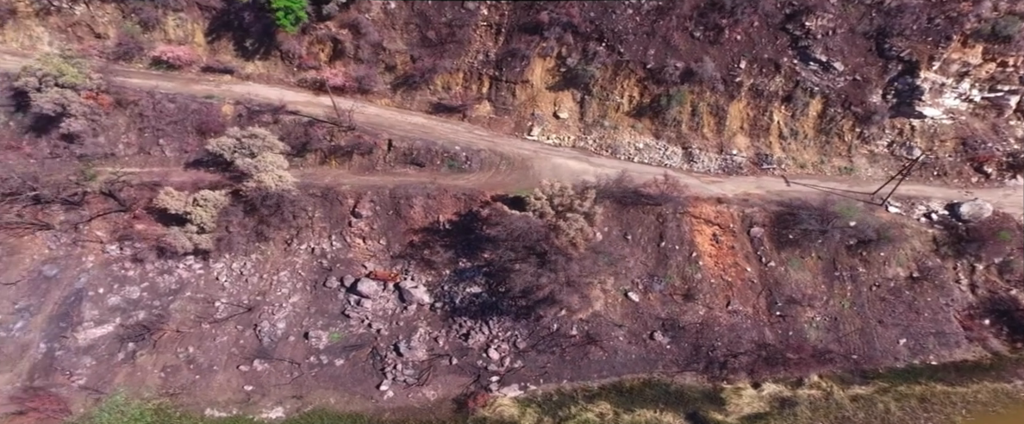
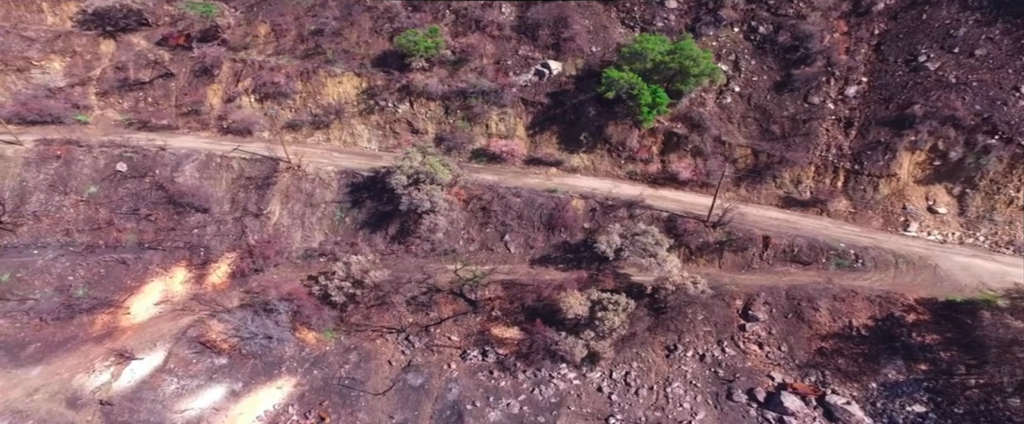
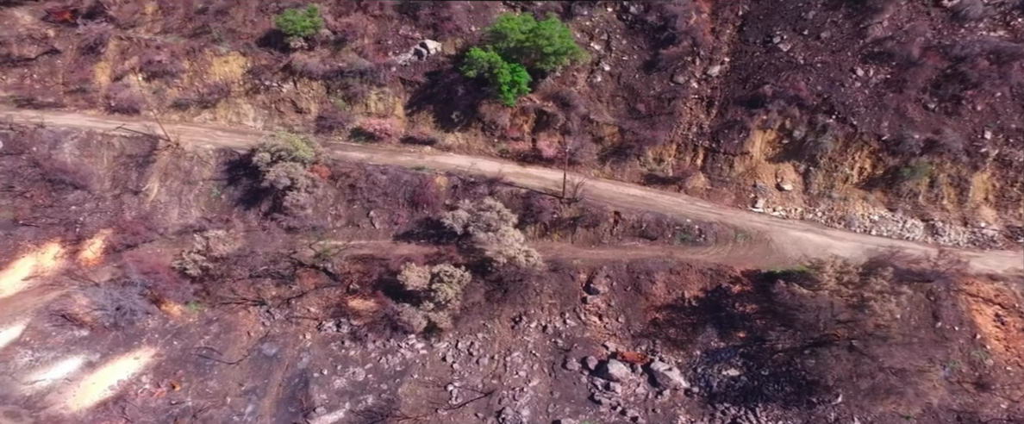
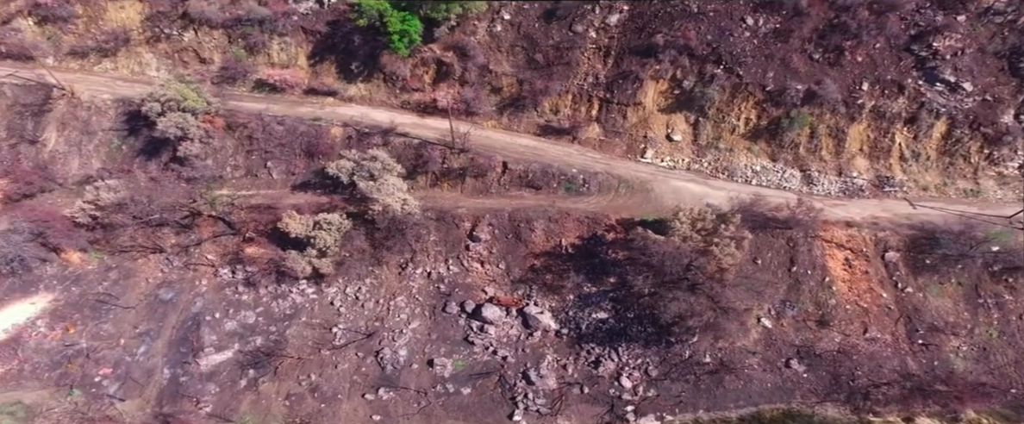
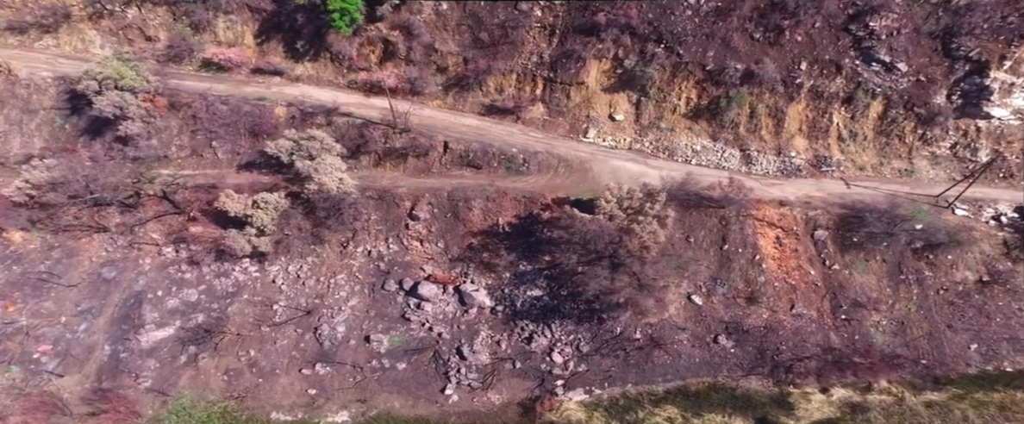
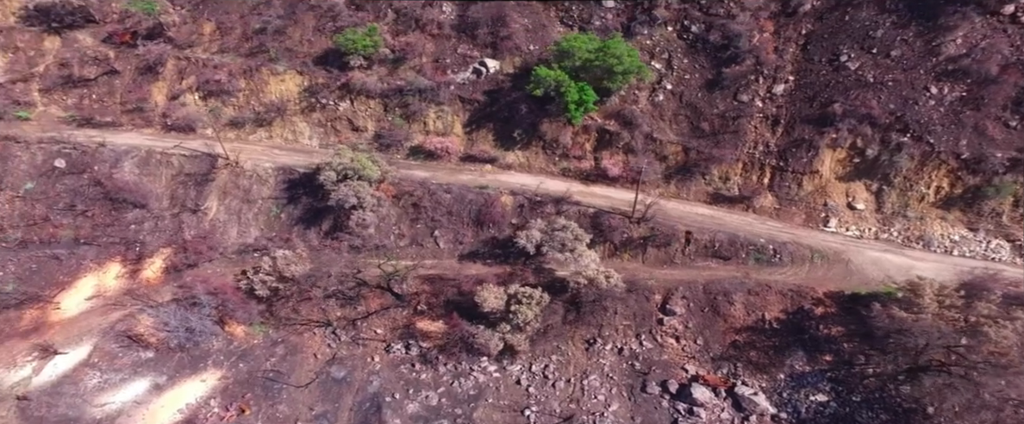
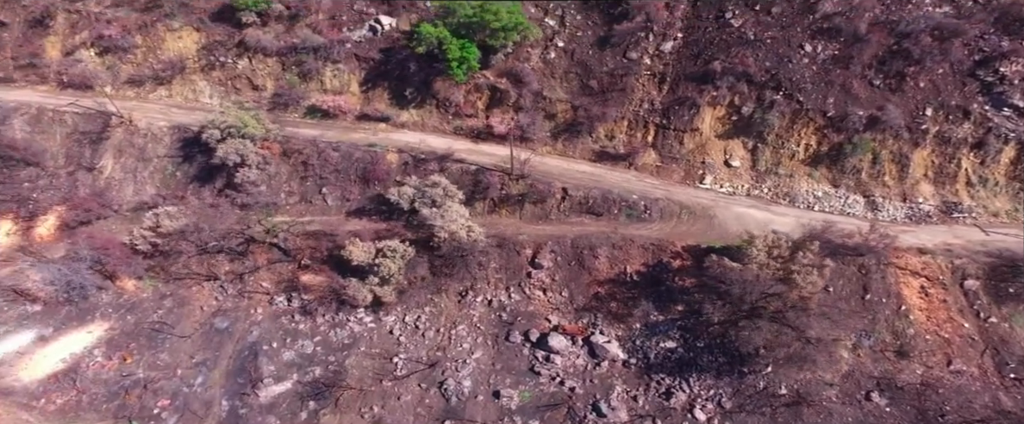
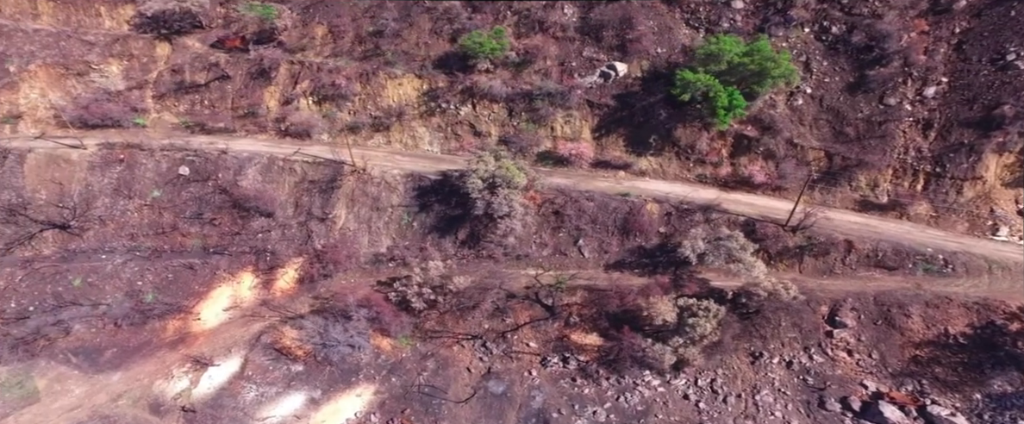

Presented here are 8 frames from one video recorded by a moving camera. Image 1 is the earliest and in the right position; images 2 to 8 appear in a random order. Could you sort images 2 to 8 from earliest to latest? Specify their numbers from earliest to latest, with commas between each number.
5, 4, 7, 3, 6, 2, 8
